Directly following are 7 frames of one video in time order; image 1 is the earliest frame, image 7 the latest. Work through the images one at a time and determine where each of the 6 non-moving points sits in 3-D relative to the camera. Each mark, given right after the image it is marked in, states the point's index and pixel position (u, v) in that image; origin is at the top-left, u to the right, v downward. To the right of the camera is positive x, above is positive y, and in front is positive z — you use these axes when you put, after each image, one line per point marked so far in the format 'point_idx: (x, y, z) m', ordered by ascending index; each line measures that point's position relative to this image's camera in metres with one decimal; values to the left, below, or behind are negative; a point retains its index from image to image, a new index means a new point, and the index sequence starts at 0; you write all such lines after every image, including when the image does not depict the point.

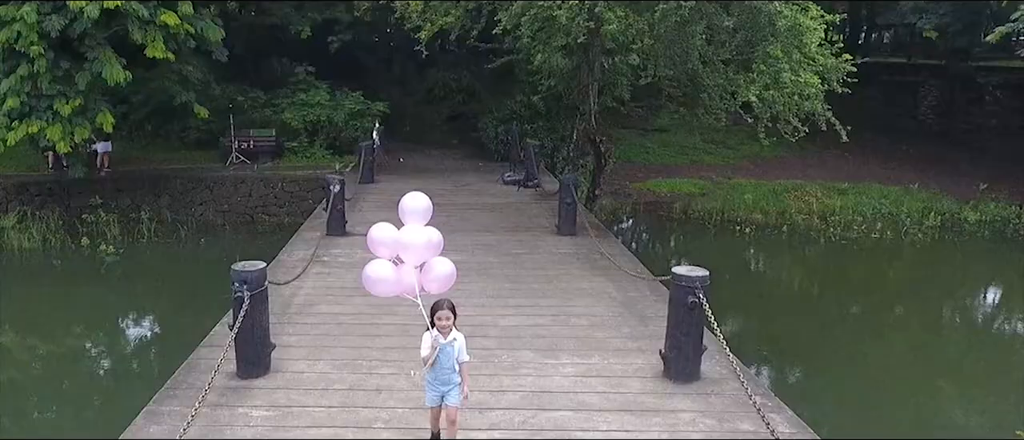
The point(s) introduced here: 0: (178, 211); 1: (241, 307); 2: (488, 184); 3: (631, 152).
0: (-4.8, +0.1, +11.2) m
1: (-1.3, -0.4, +3.7) m
2: (-0.3, +0.5, +9.8) m
3: (+2.3, +1.4, +15.0) m
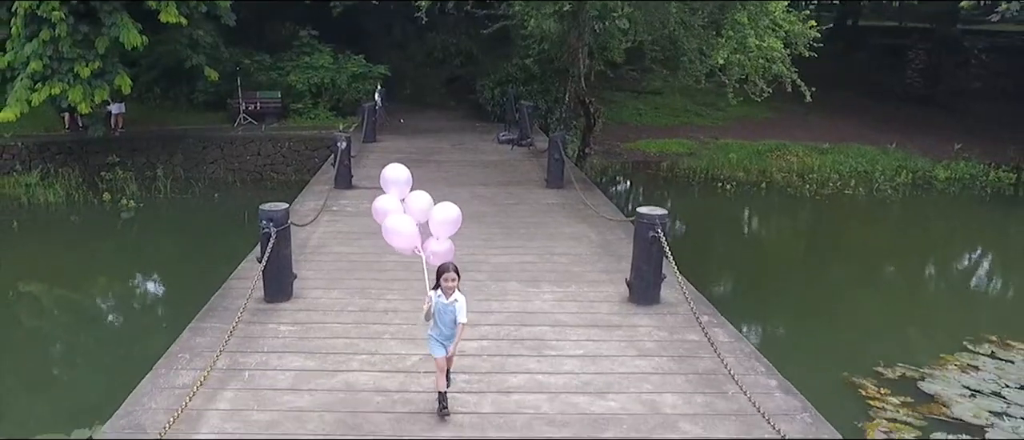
0: (-4.9, +0.8, +11.8) m
1: (-1.4, -0.1, +4.3) m
2: (-0.4, +1.0, +10.4) m
3: (+2.3, +2.2, +15.5) m
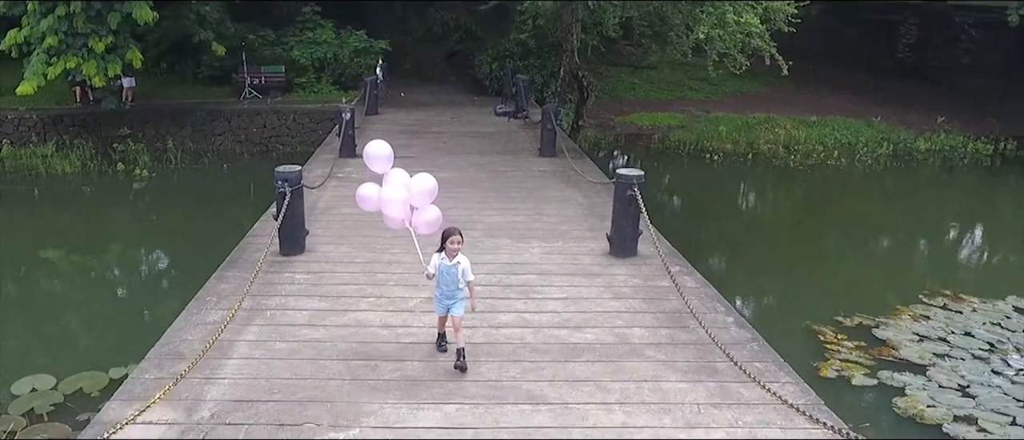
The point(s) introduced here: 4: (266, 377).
0: (-5.0, +1.3, +12.3) m
1: (-1.4, +0.1, +4.8) m
2: (-0.4, +1.5, +10.8) m
3: (+2.2, +2.8, +15.9) m
4: (-1.1, -0.7, +3.4) m
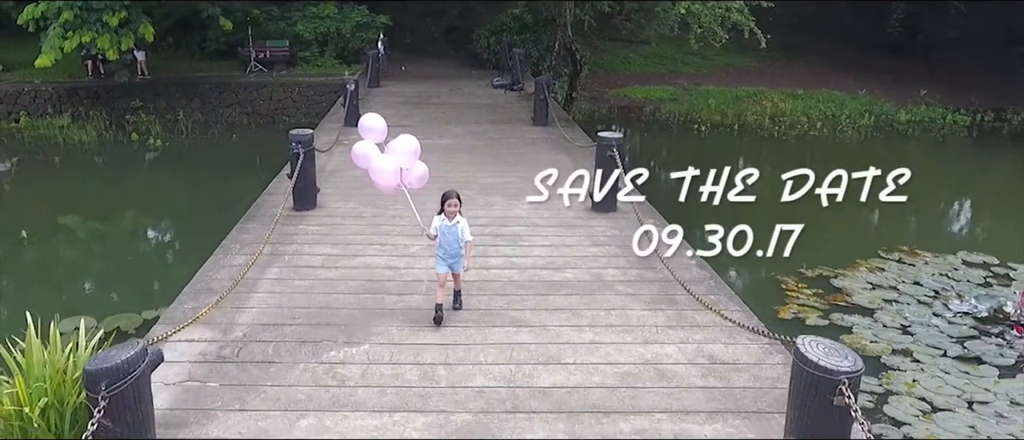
0: (-5.0, +1.8, +12.7) m
1: (-1.5, +0.4, +5.3) m
2: (-0.5, +1.9, +11.3) m
3: (+2.2, +3.4, +16.4) m
4: (-1.1, -0.4, +3.9) m
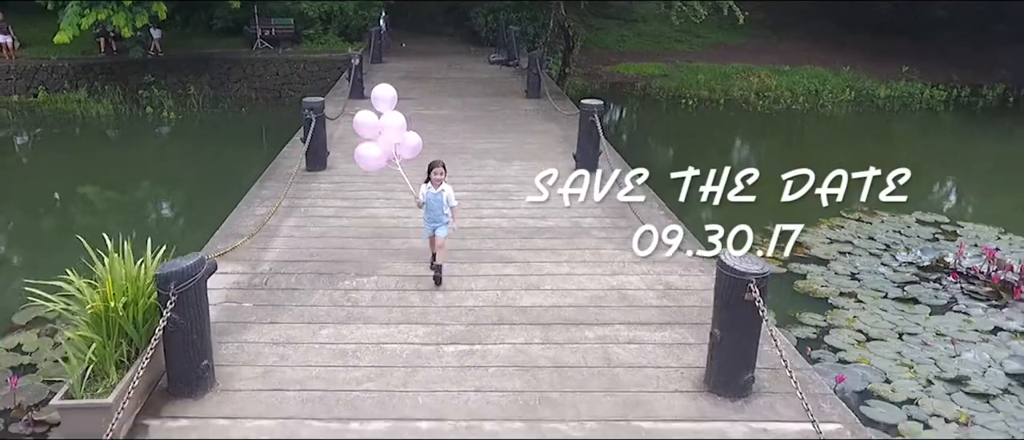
0: (-5.1, +2.3, +13.3) m
1: (-1.5, +0.7, +5.9) m
2: (-0.5, +2.4, +11.8) m
3: (+2.1, +4.0, +16.9) m
4: (-1.2, -0.2, +4.5) m
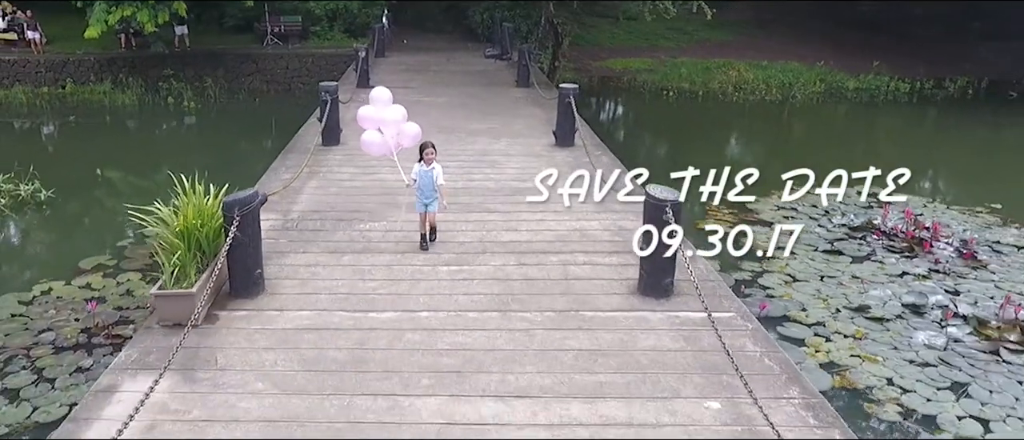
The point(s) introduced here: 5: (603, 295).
0: (-5.2, +2.6, +14.2) m
1: (-1.7, +1.0, +6.9) m
2: (-0.6, +2.7, +12.8) m
3: (+2.0, +4.3, +17.8) m
4: (-1.3, +0.1, +5.5) m
5: (+0.5, -0.4, +3.9) m
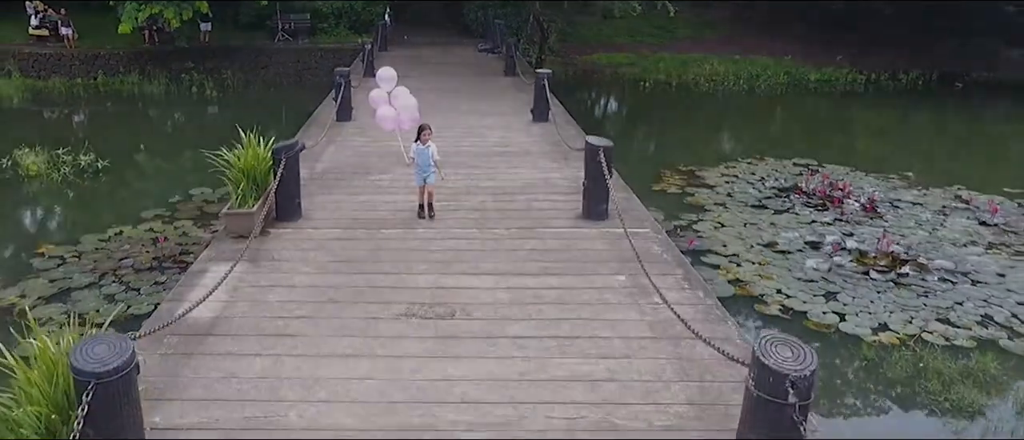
0: (-5.4, +3.0, +15.6) m
1: (-1.8, +1.4, +8.2) m
2: (-0.8, +3.1, +14.1) m
3: (+1.8, +4.7, +19.1) m
4: (-1.5, +0.5, +6.8) m
5: (+0.3, 0.0, +5.2) m
